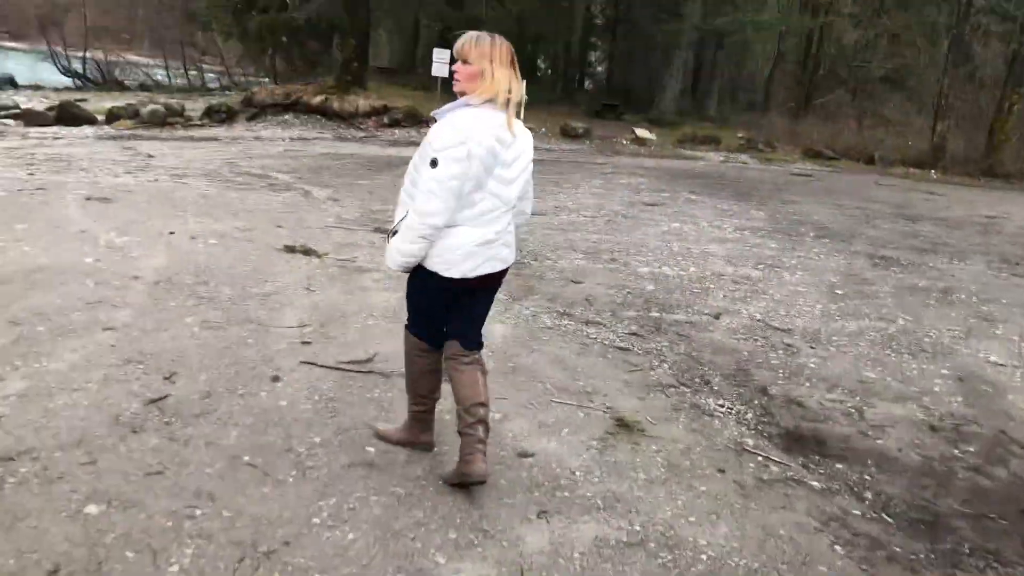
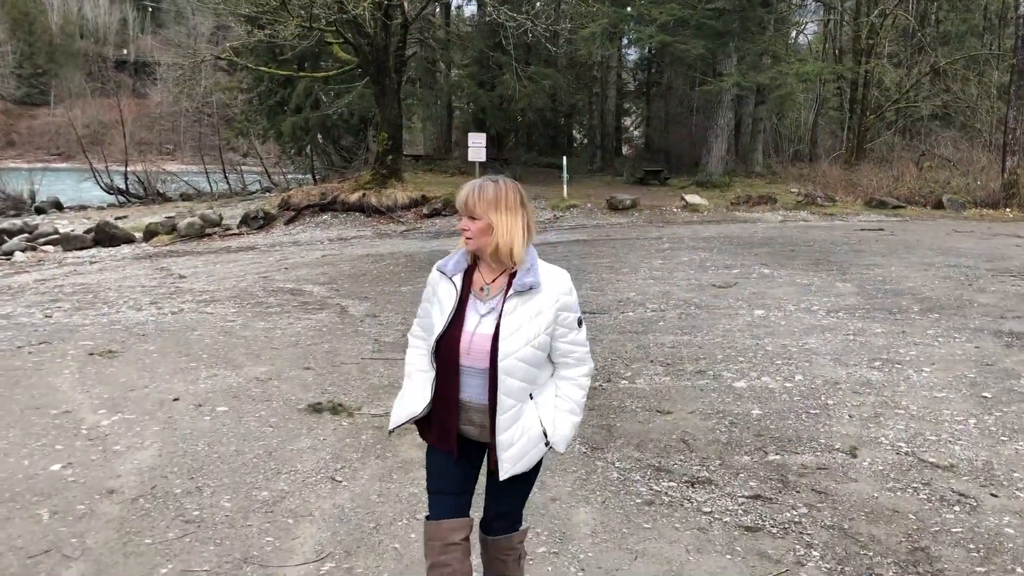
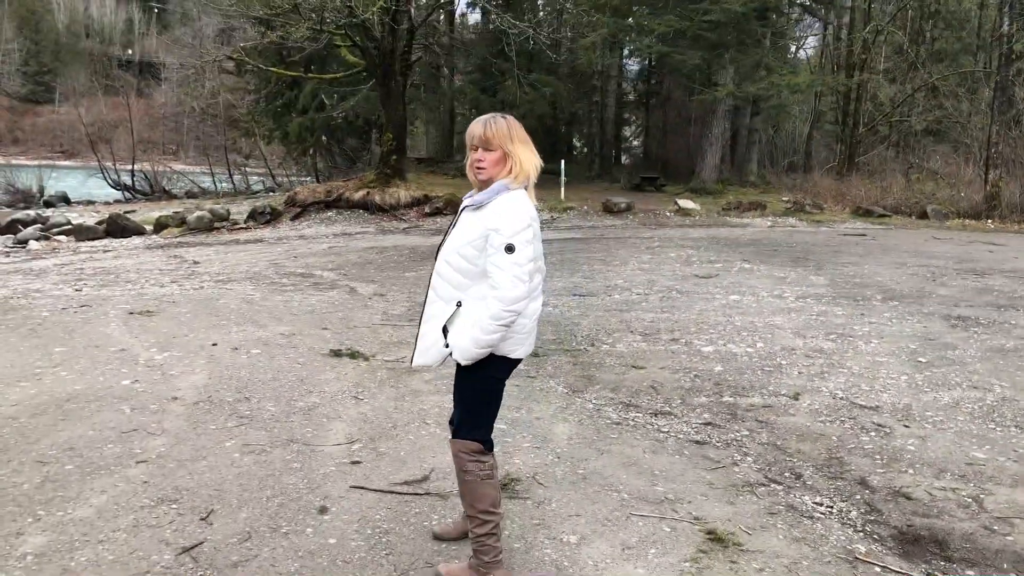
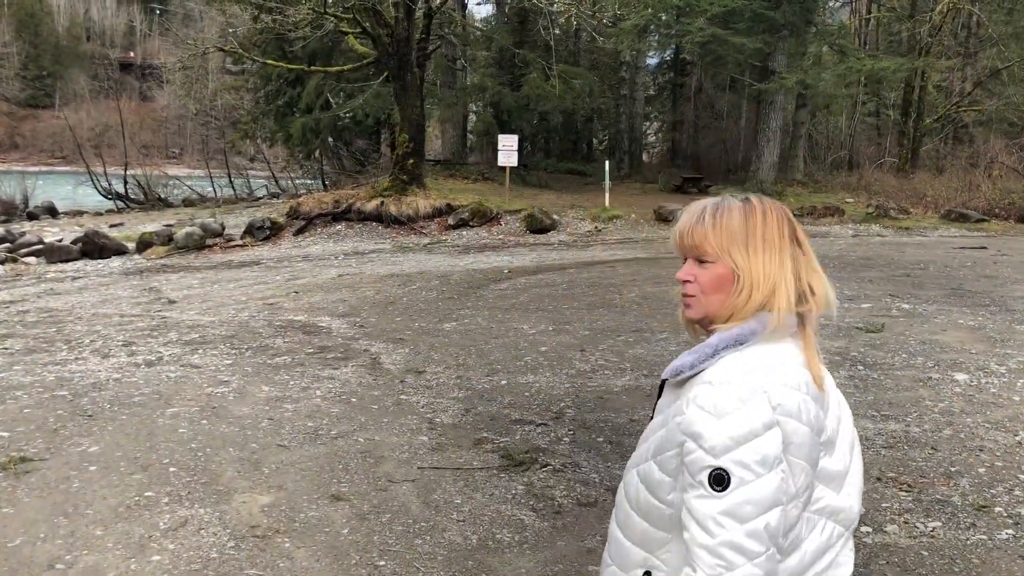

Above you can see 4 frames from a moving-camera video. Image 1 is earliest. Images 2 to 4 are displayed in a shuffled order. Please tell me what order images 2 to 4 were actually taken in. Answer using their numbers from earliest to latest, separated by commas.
3, 2, 4
